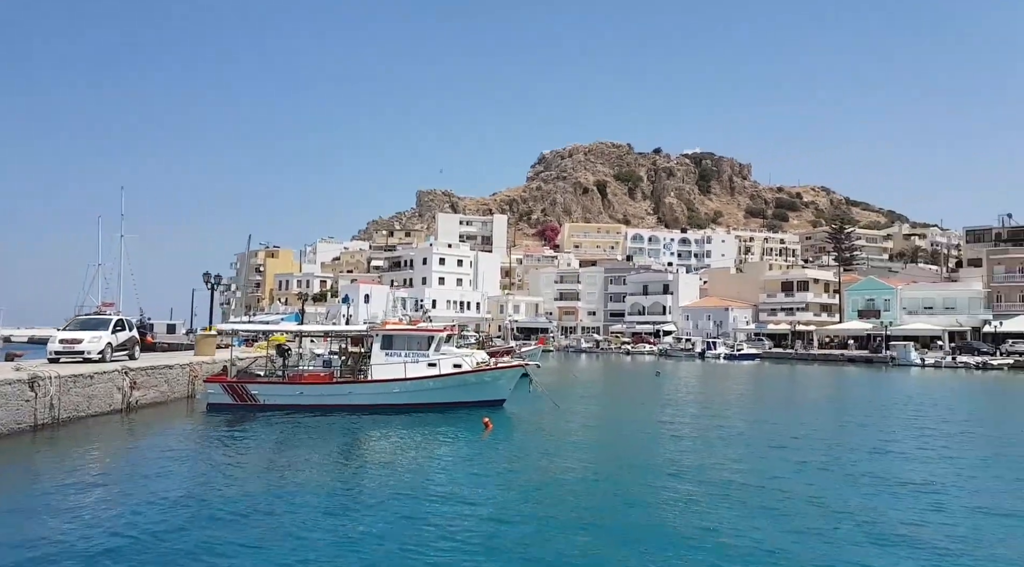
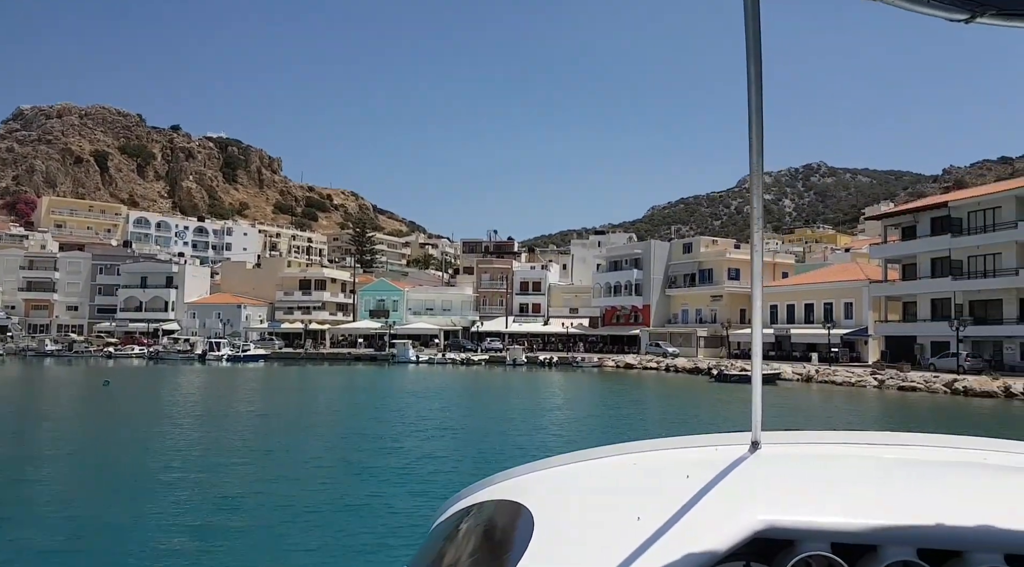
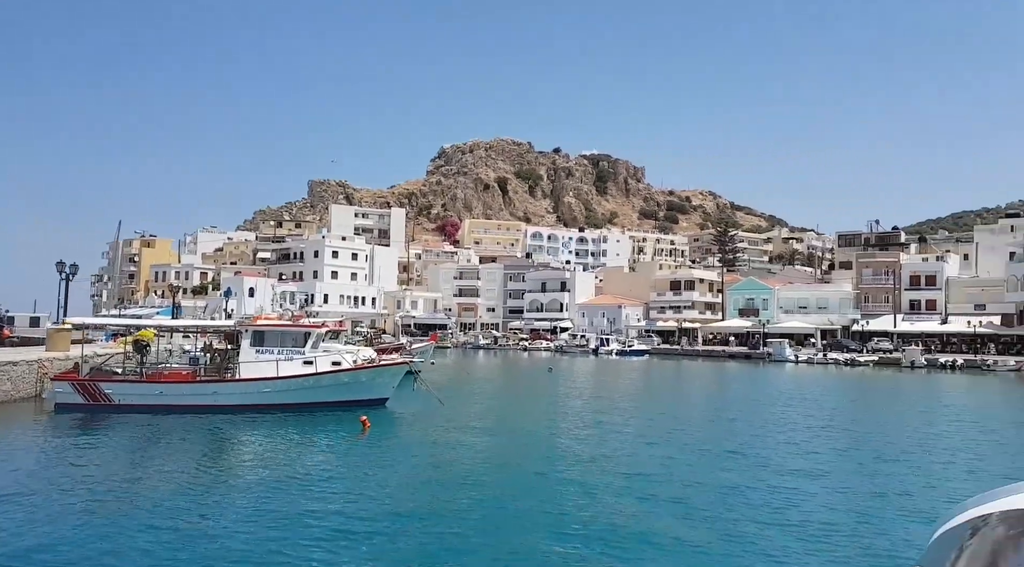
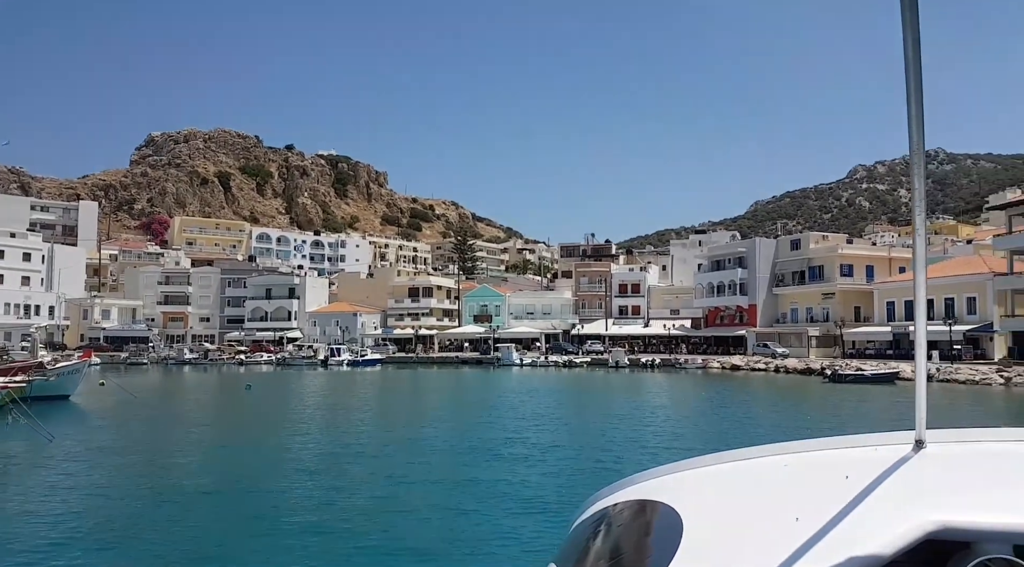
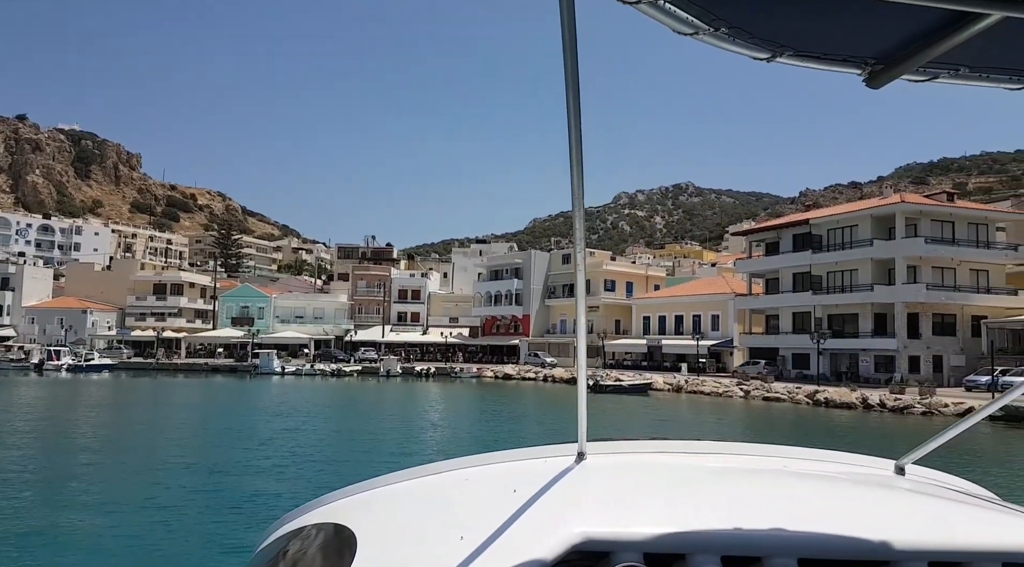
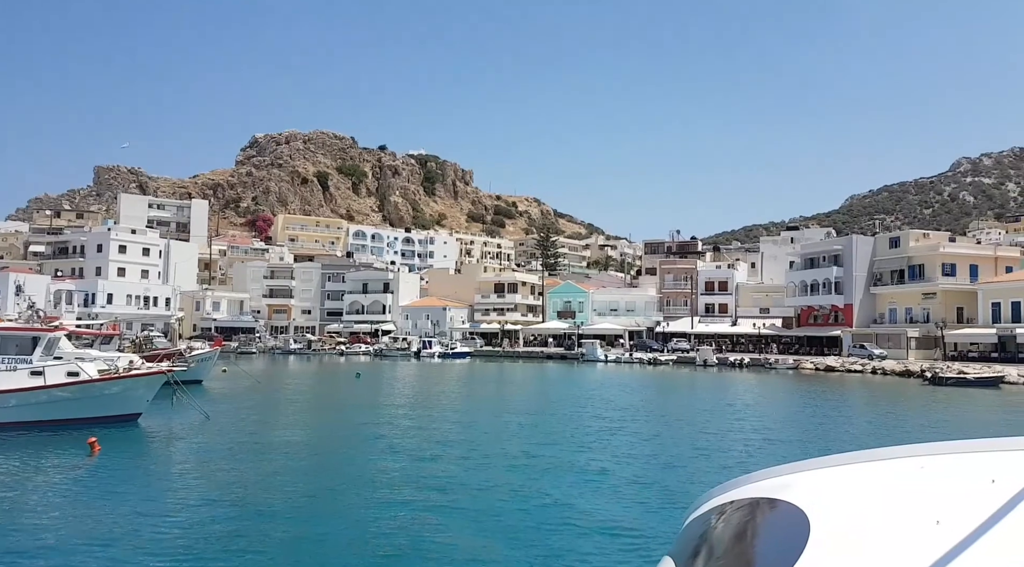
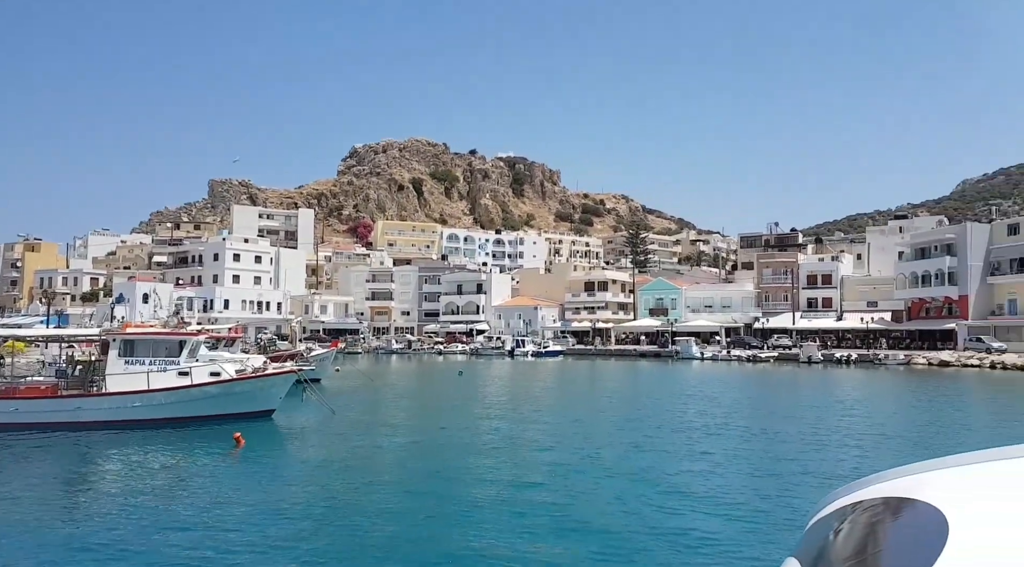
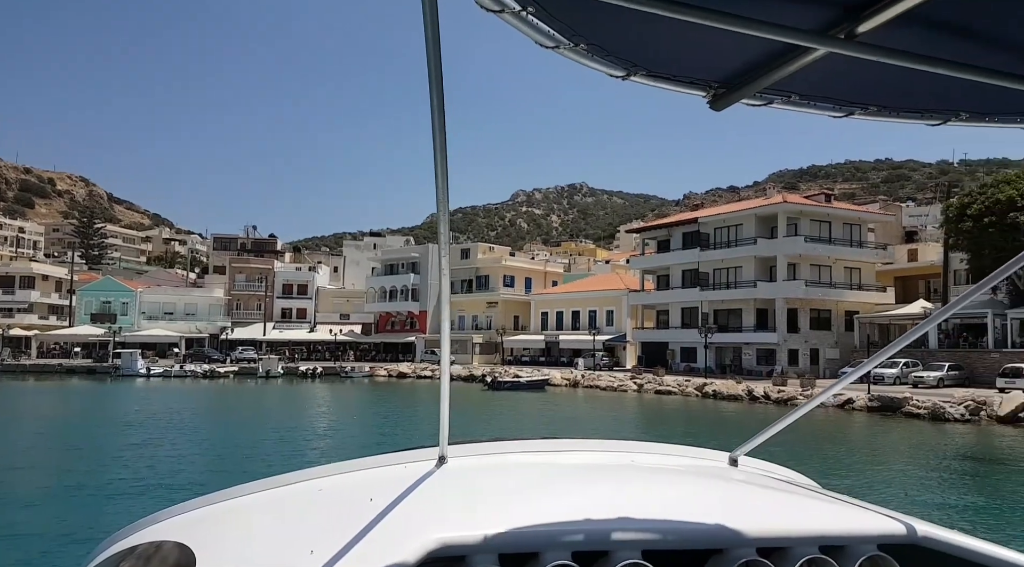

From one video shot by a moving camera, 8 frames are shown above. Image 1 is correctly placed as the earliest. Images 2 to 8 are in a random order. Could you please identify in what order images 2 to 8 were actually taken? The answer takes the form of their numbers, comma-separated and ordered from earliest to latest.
3, 7, 6, 4, 2, 5, 8
